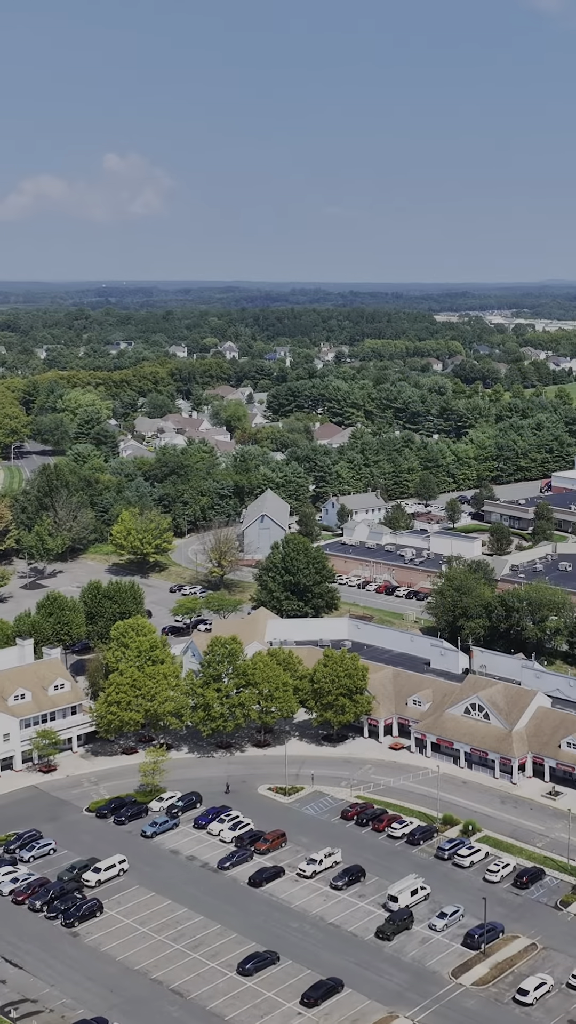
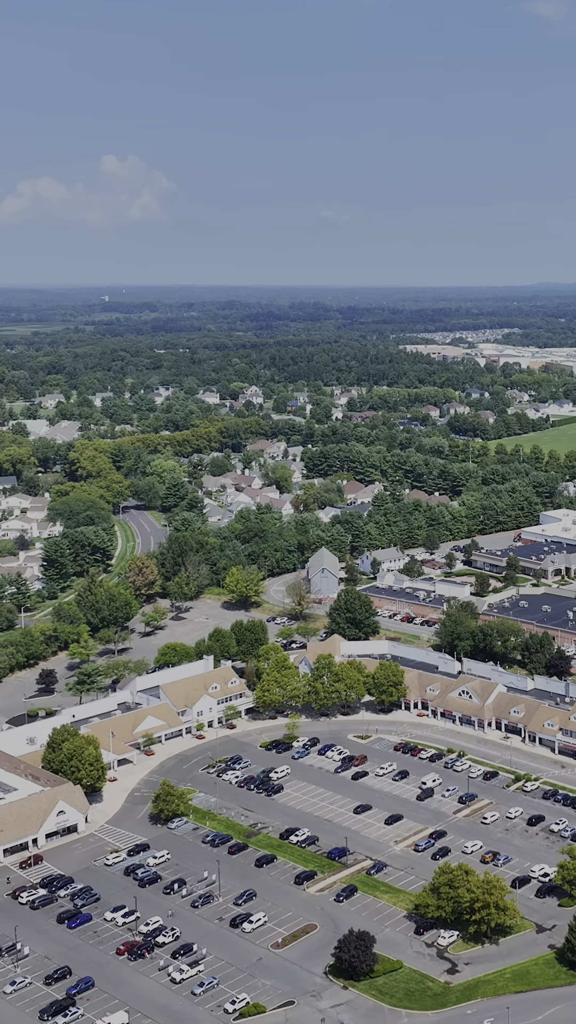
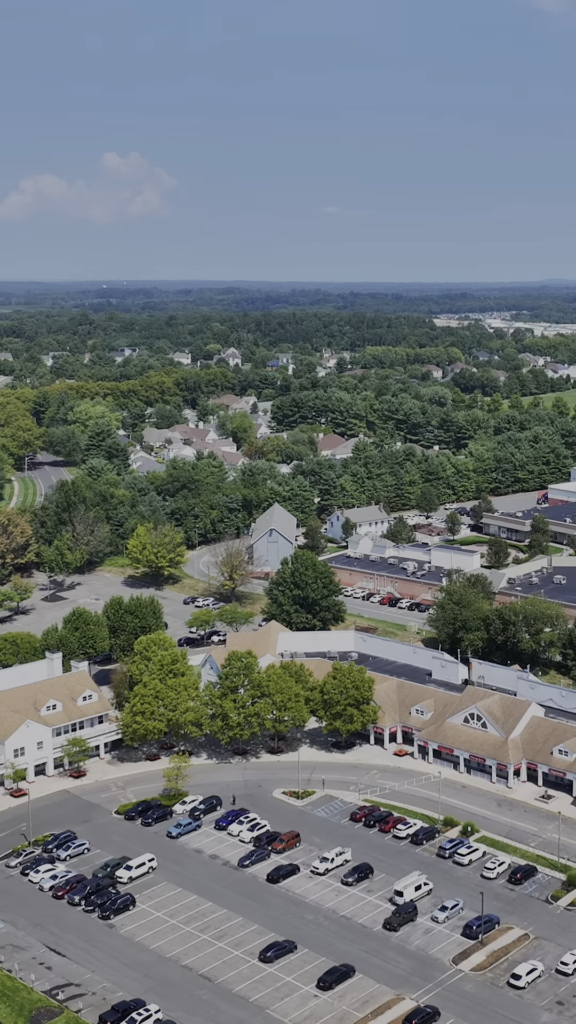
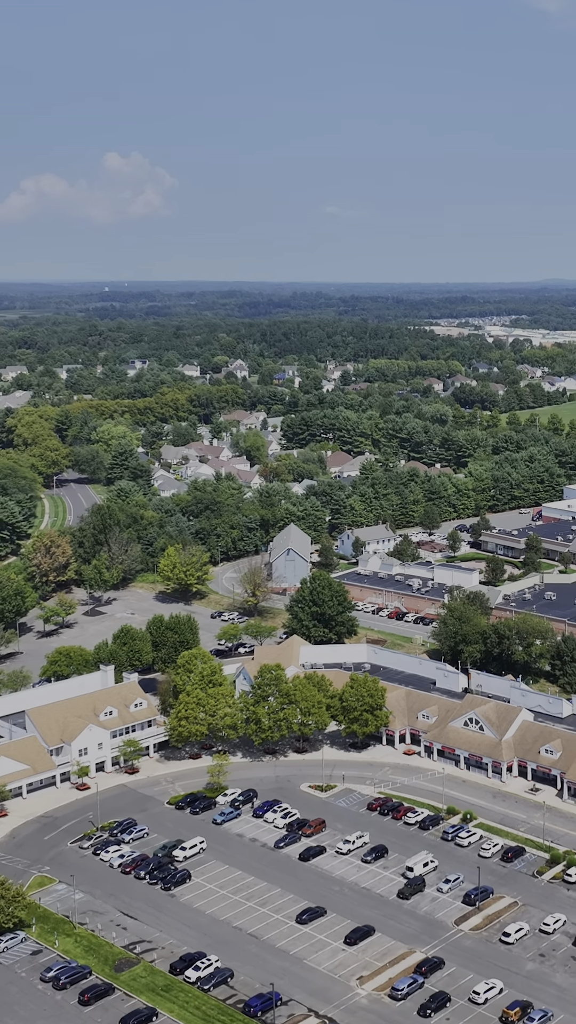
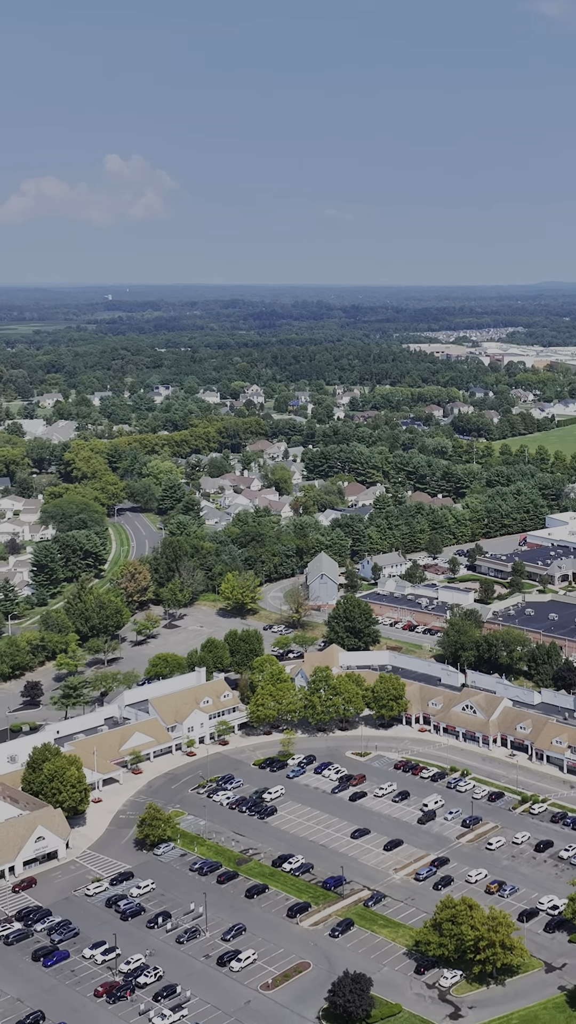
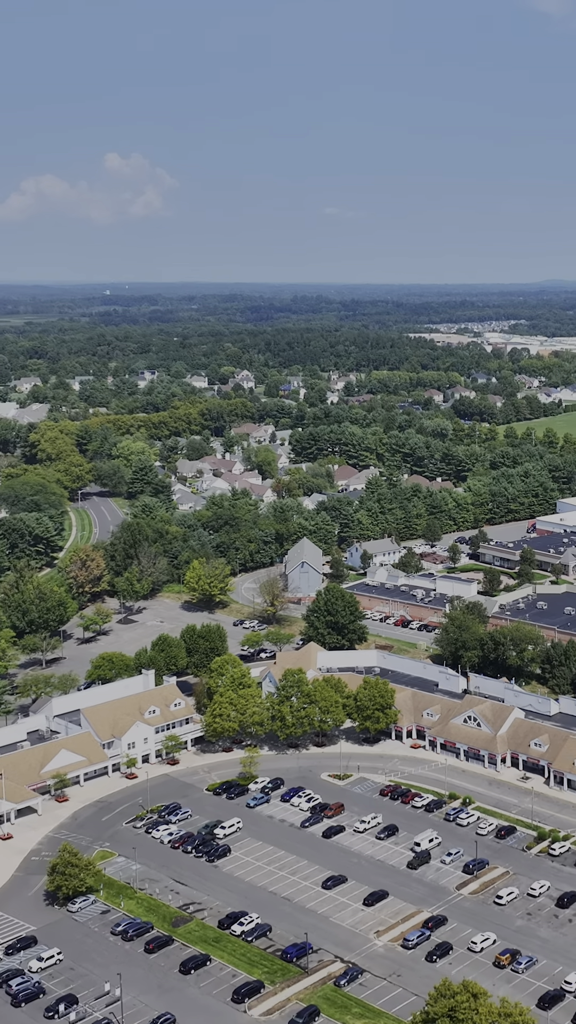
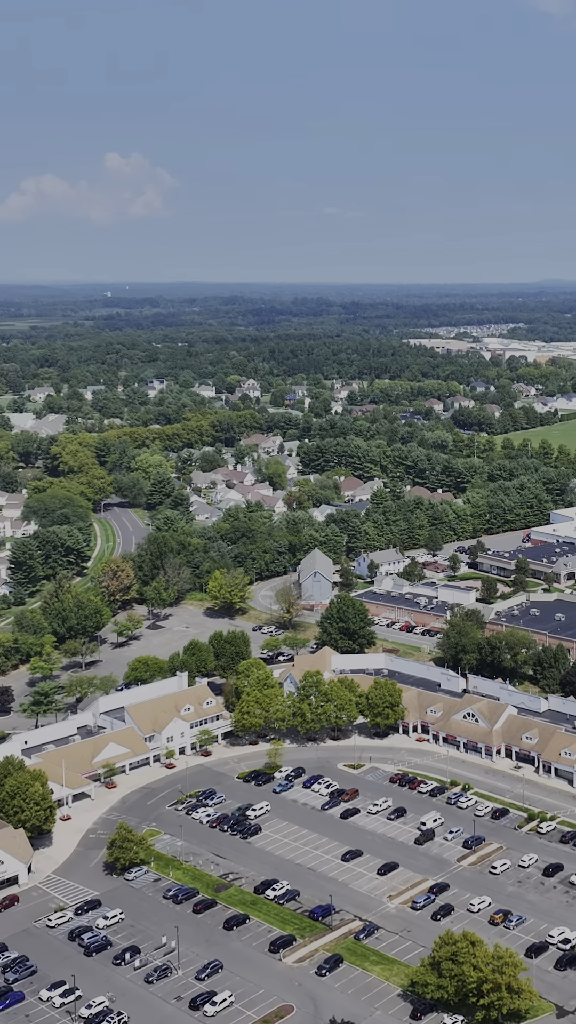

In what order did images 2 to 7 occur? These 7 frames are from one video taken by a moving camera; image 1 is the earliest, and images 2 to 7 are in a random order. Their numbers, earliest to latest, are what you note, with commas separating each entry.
3, 4, 6, 7, 5, 2
